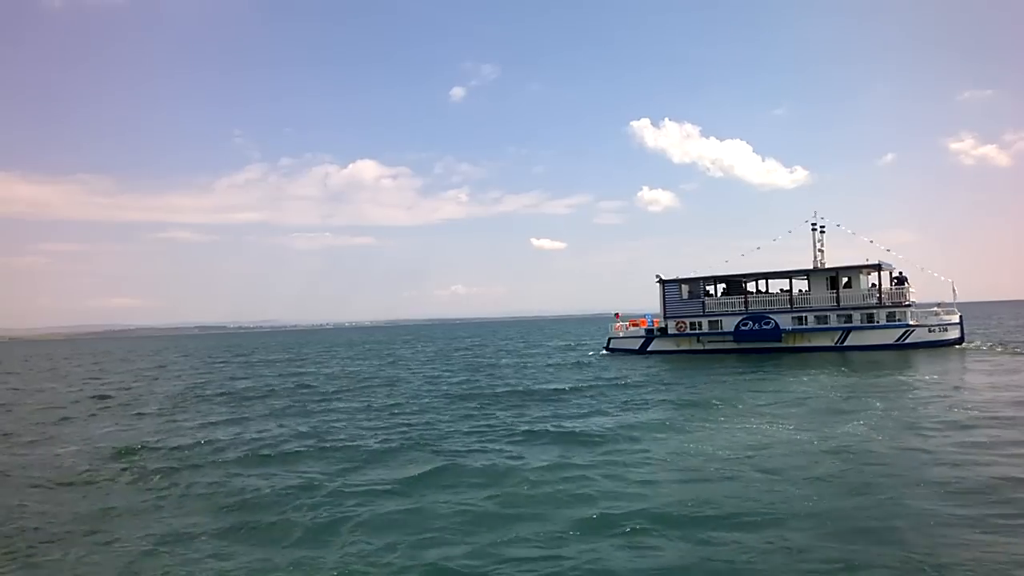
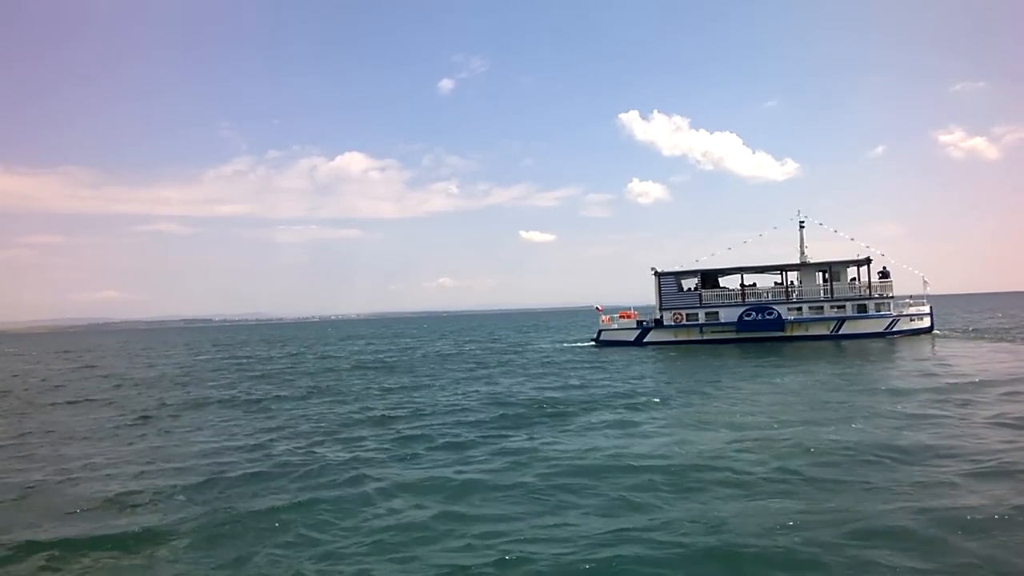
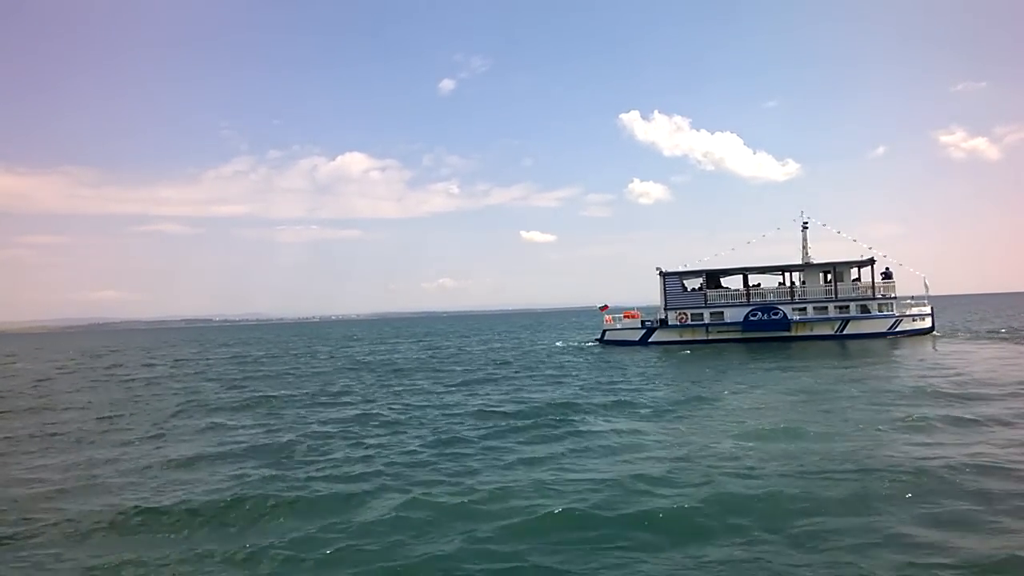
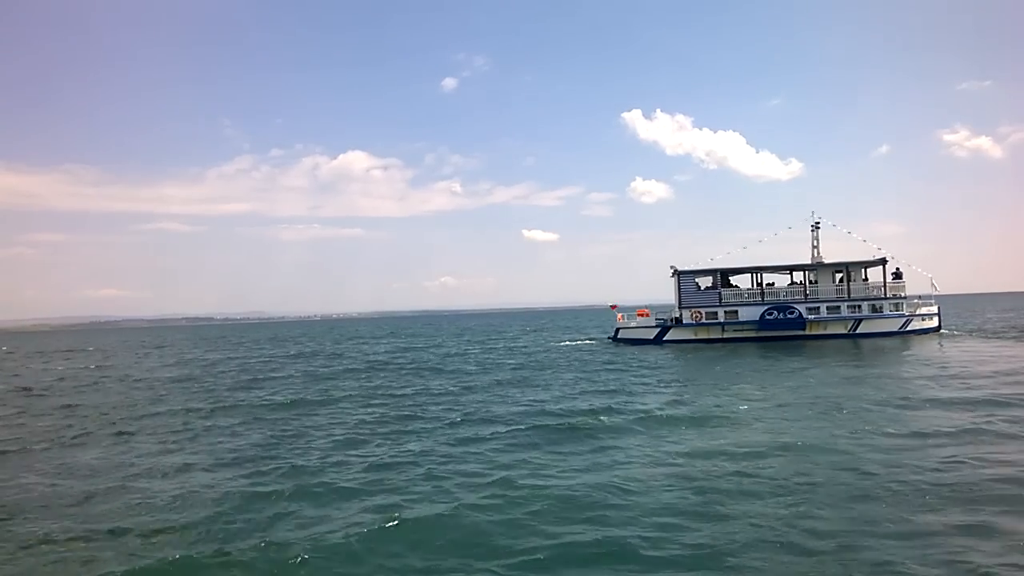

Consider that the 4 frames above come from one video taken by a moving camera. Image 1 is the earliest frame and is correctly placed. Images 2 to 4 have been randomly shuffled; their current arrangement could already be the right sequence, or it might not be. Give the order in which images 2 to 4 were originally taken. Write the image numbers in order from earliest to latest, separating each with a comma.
2, 3, 4
